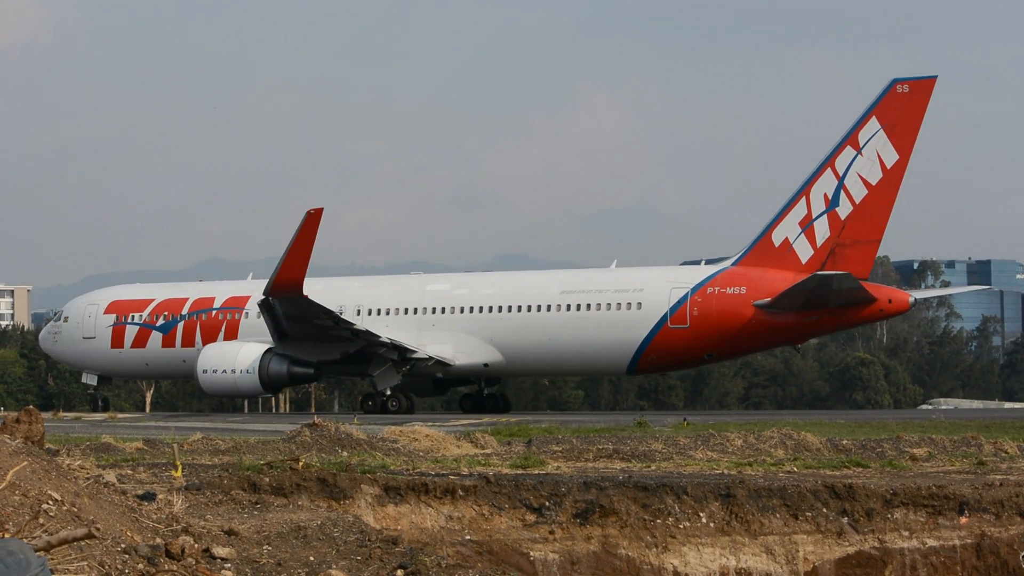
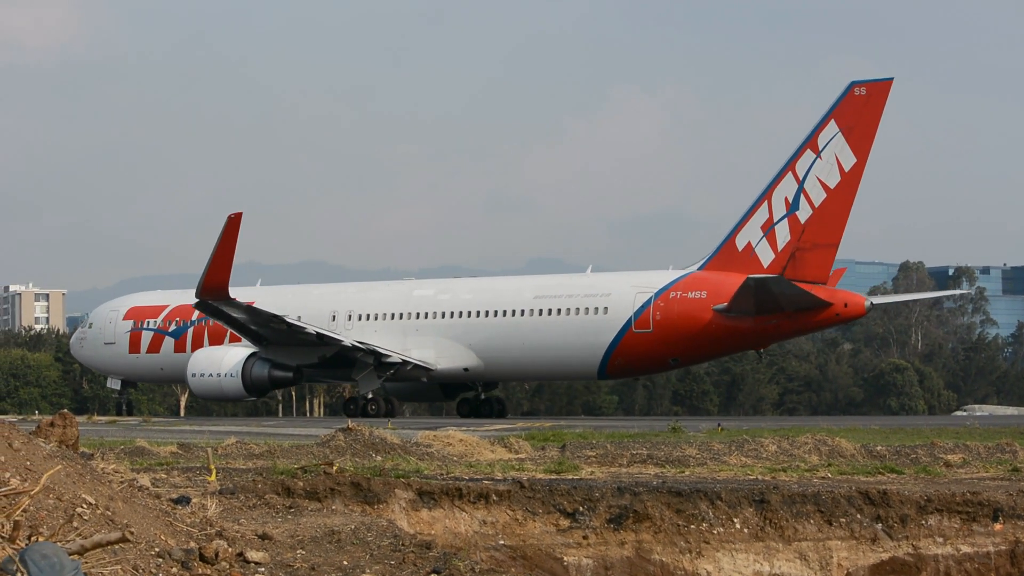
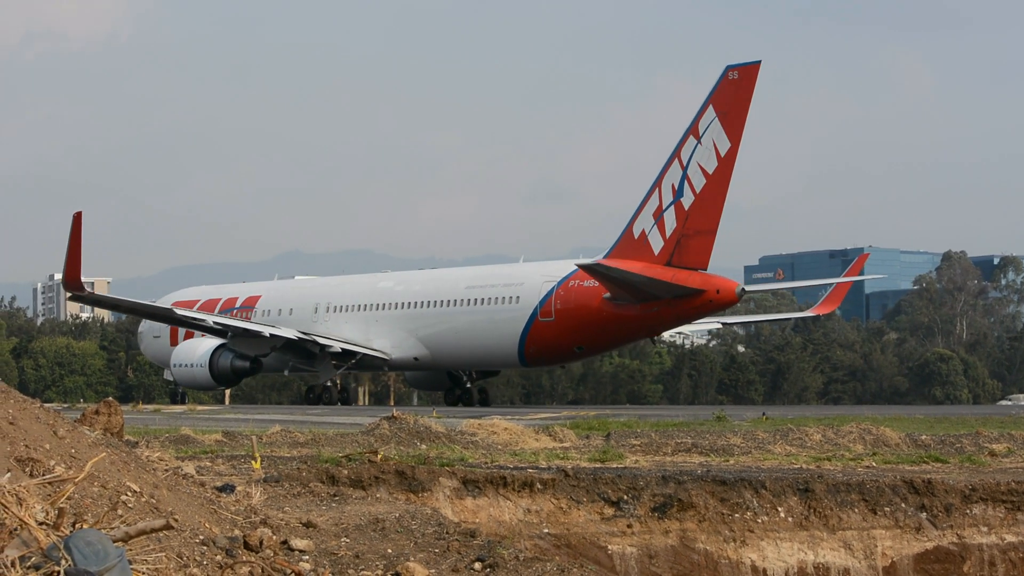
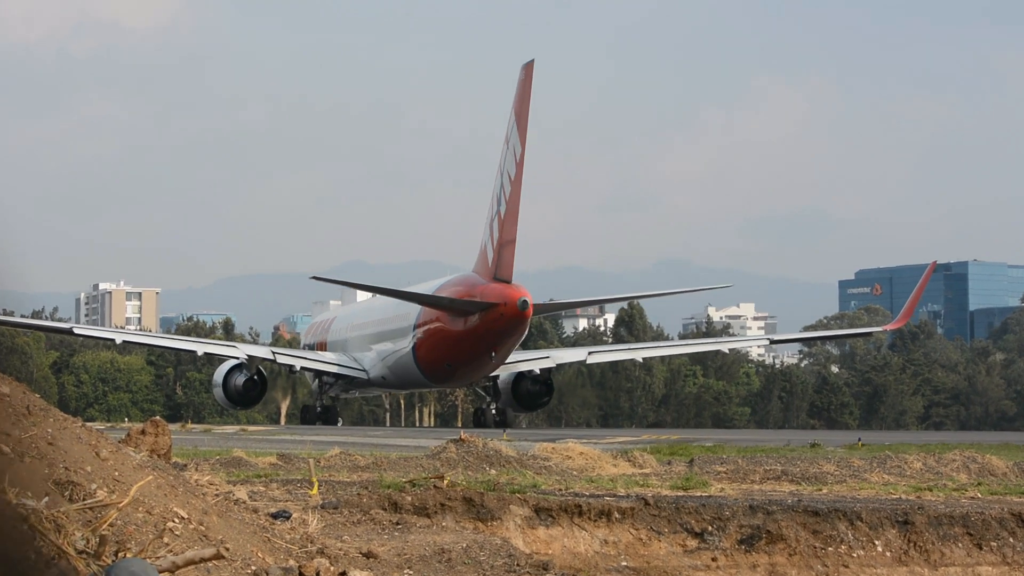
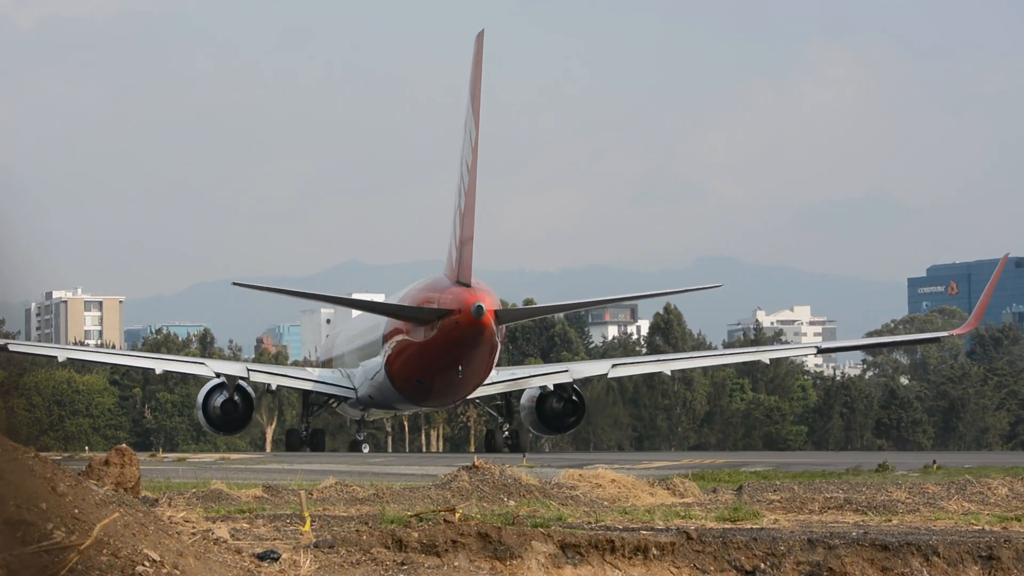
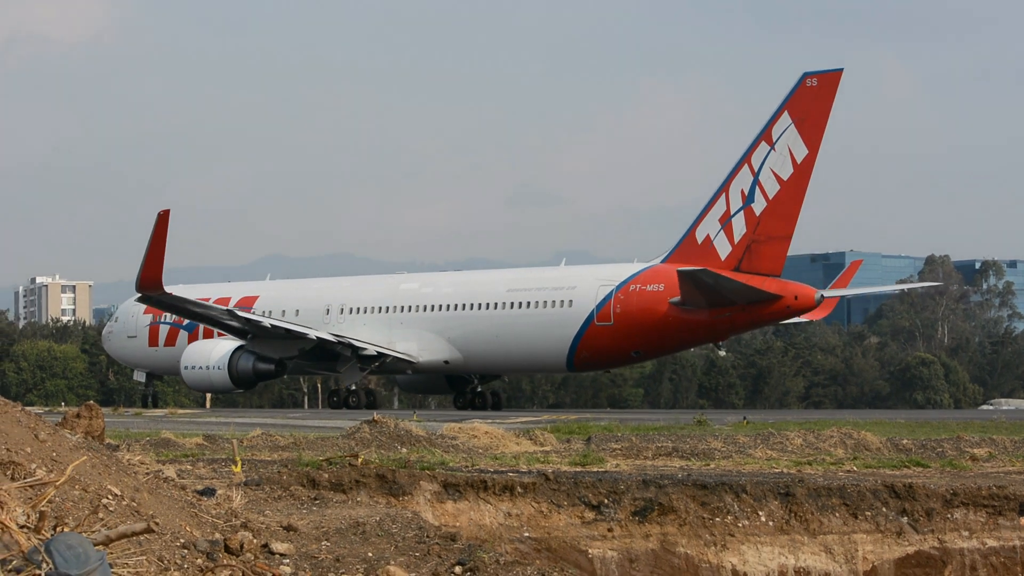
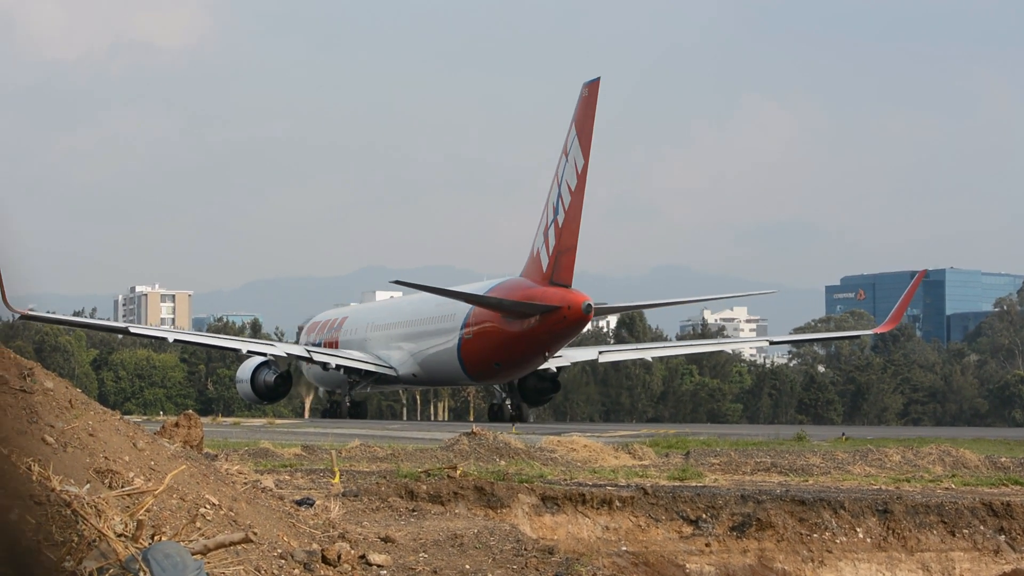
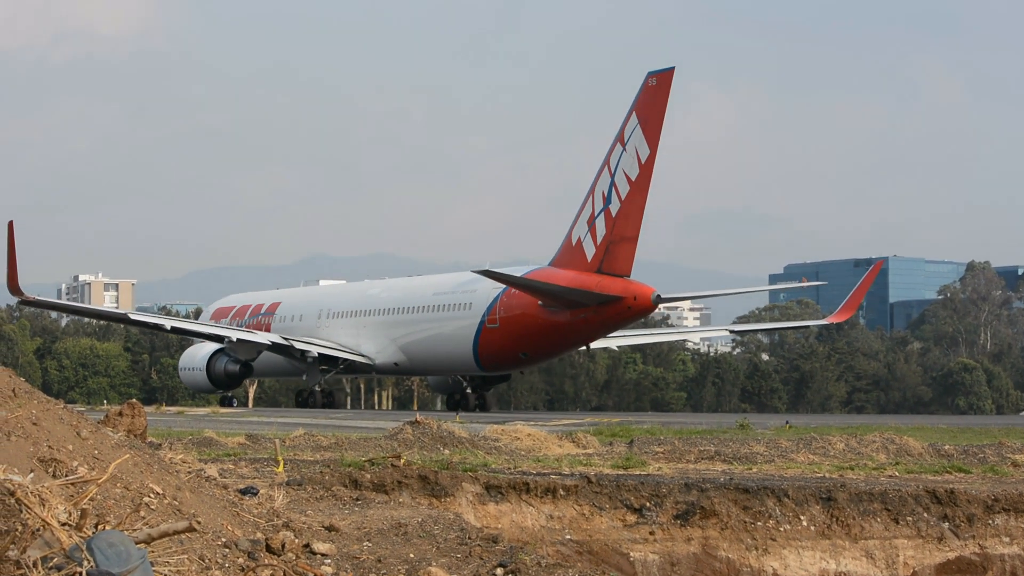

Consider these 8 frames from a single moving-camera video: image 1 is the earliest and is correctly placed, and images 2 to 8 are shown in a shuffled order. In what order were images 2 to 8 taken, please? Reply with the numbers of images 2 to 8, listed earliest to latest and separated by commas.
2, 6, 3, 8, 7, 4, 5
